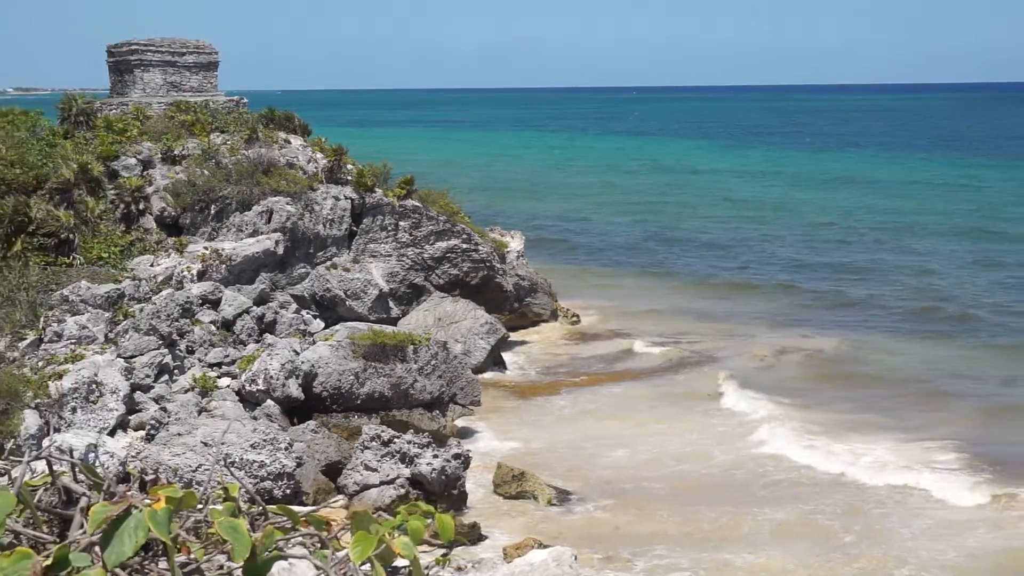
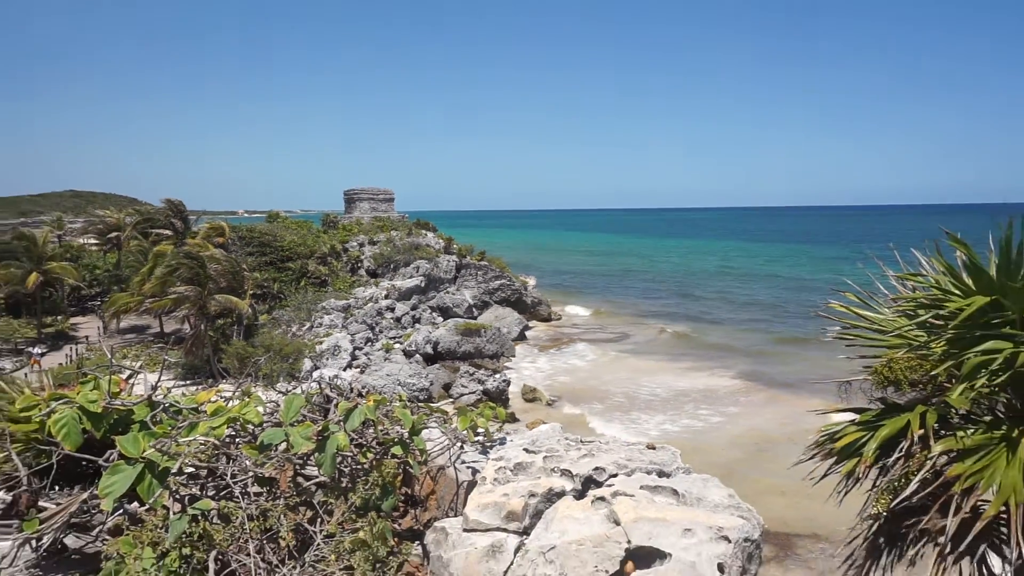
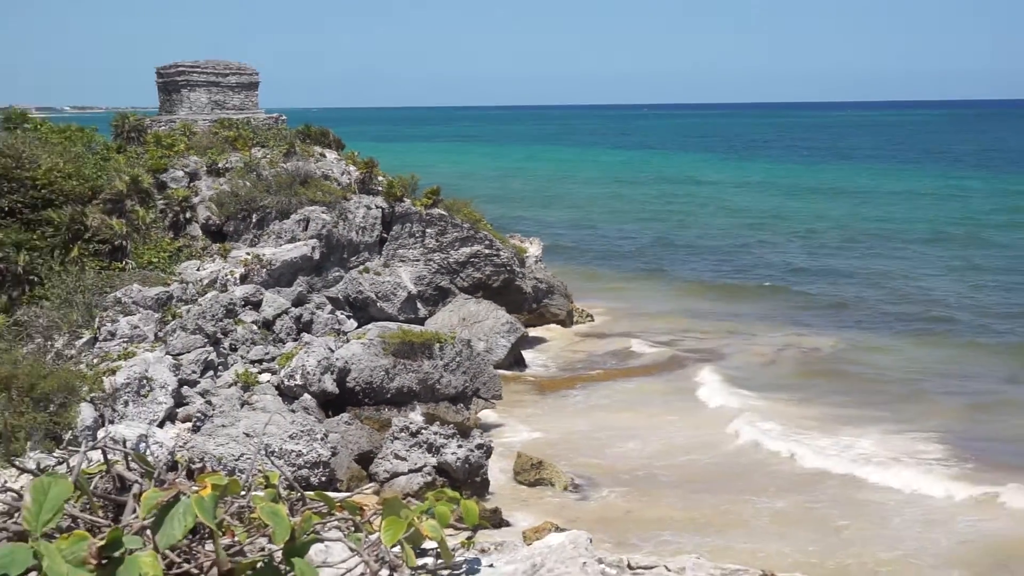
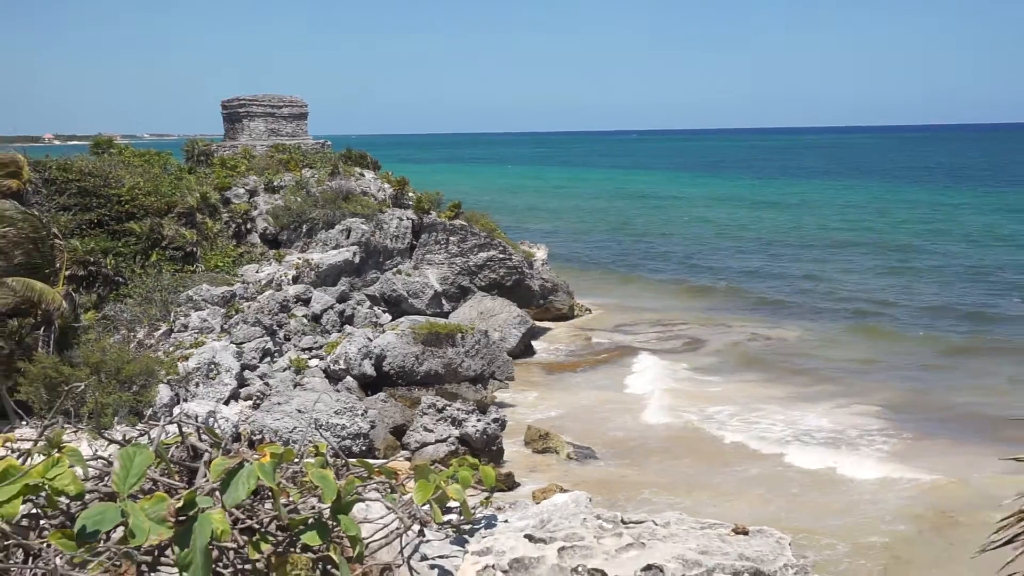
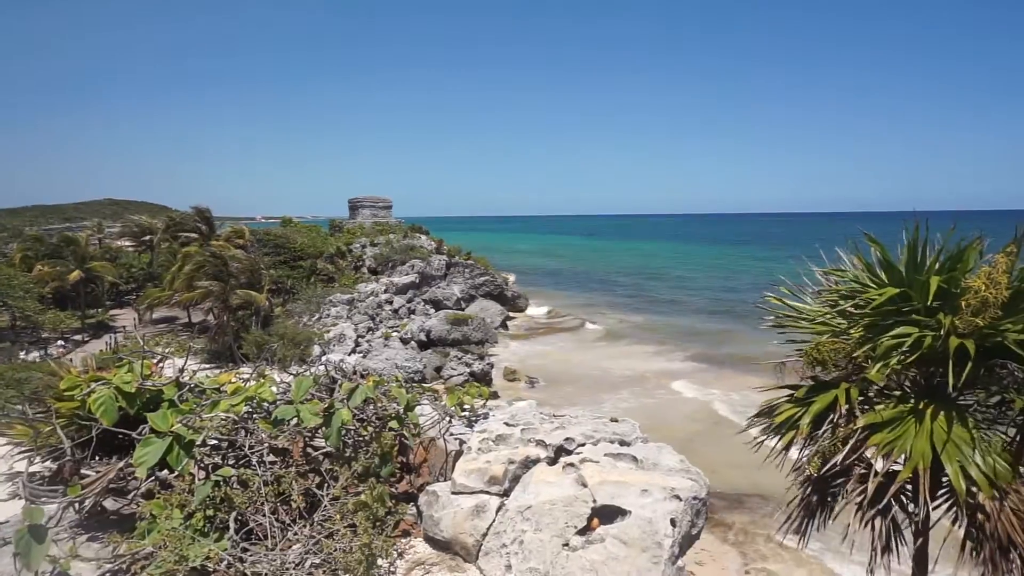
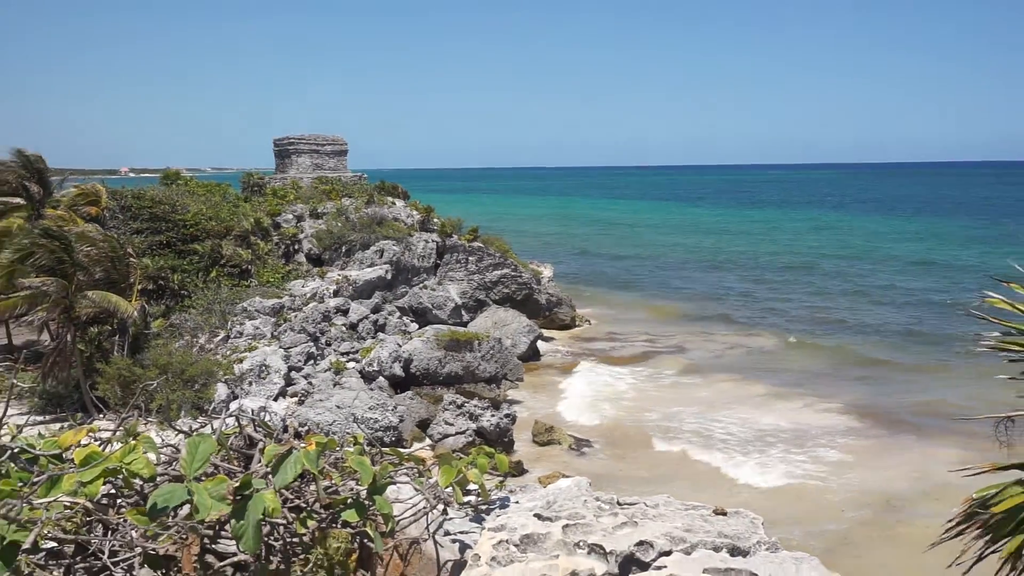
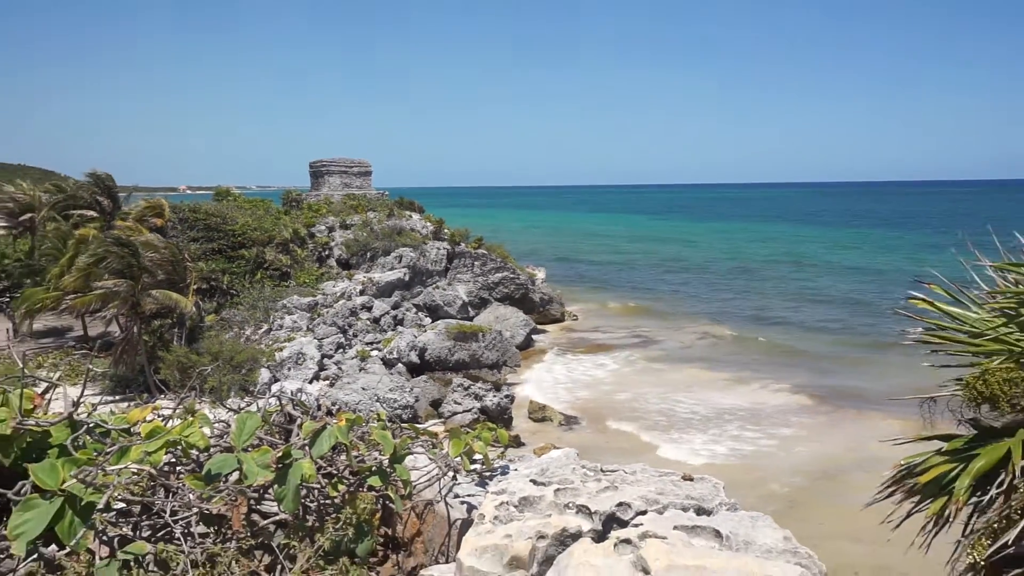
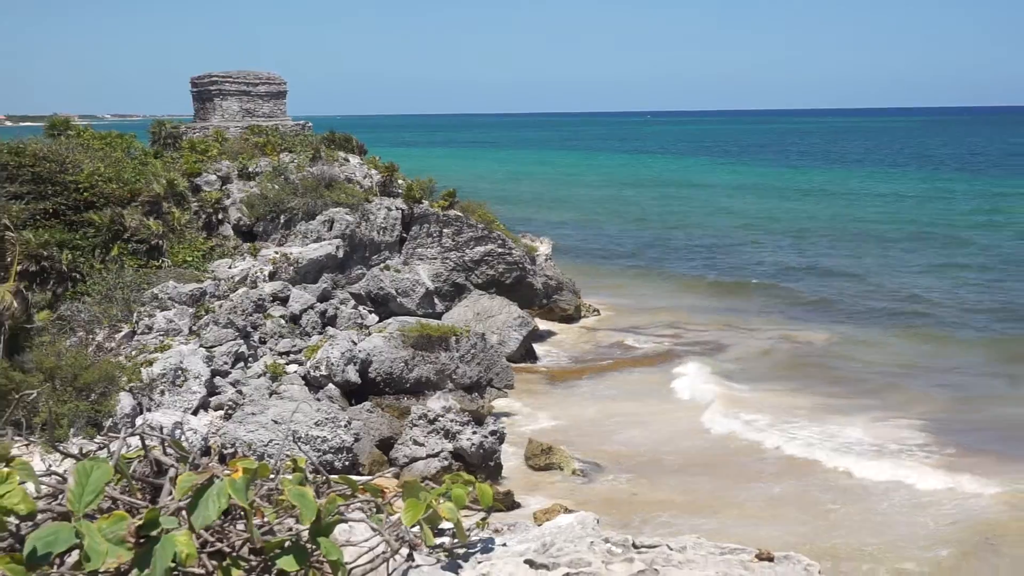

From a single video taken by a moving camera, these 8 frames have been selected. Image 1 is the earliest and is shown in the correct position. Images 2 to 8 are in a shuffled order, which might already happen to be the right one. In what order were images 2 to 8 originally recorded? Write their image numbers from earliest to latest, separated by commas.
3, 8, 4, 6, 7, 2, 5
